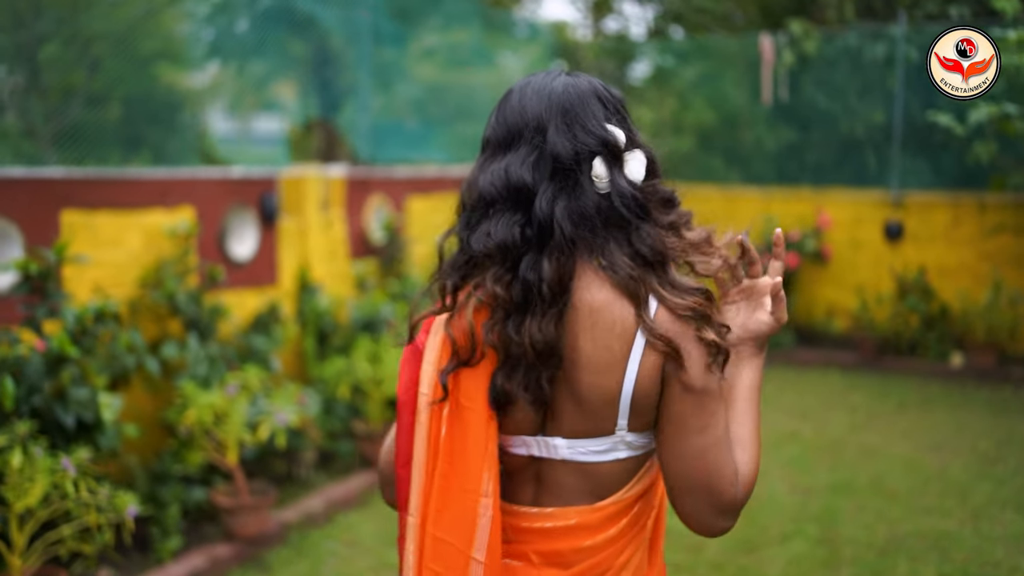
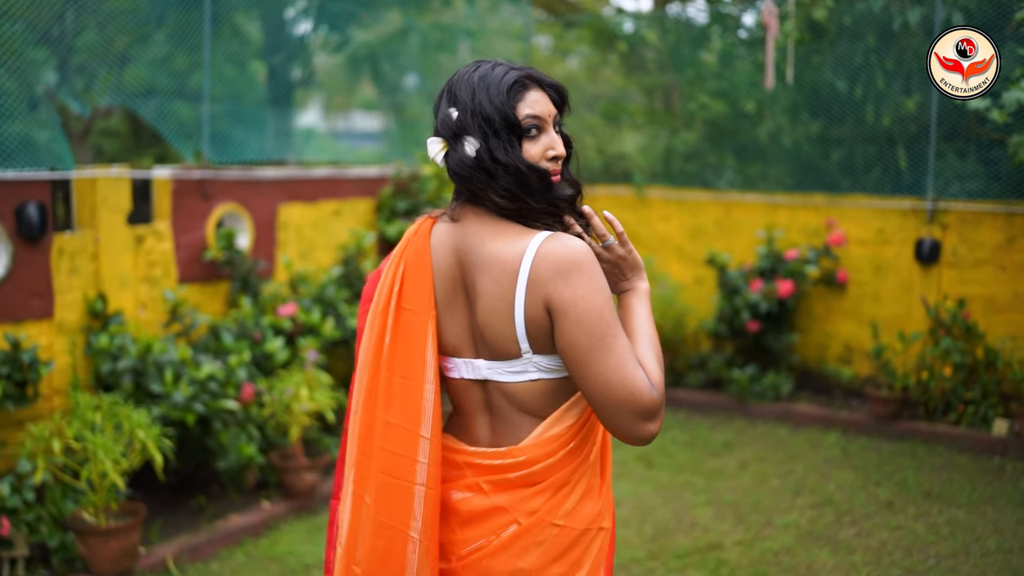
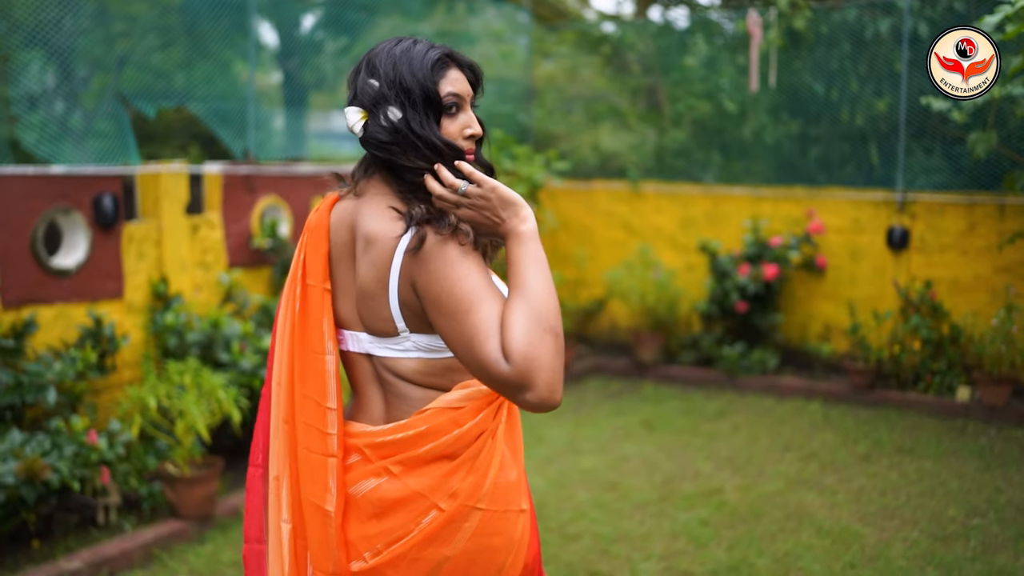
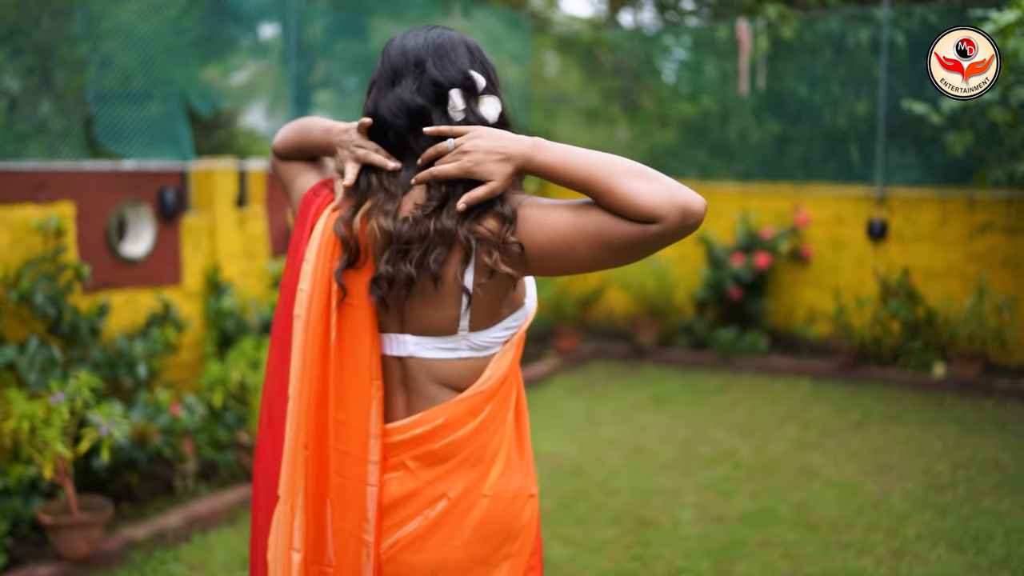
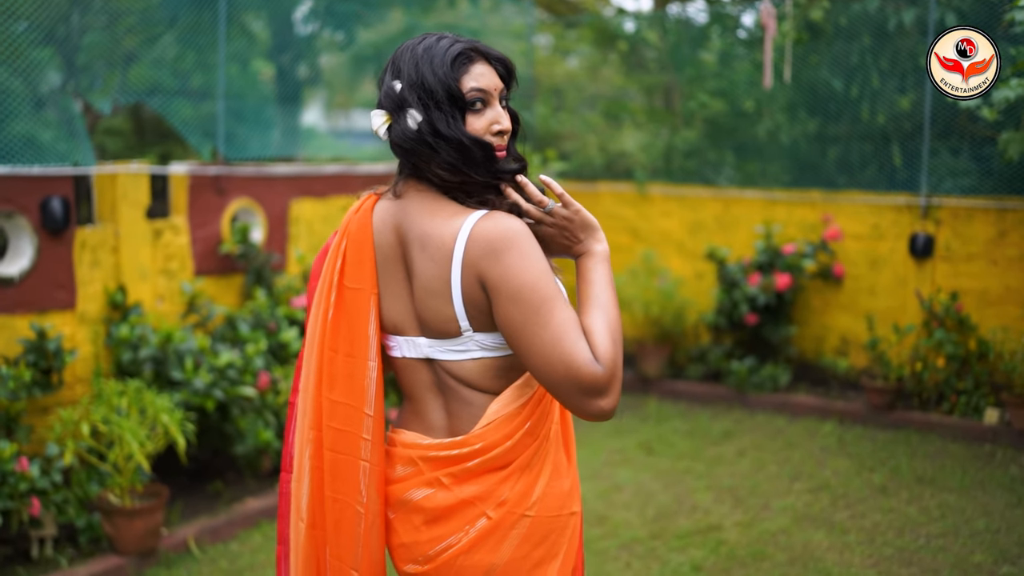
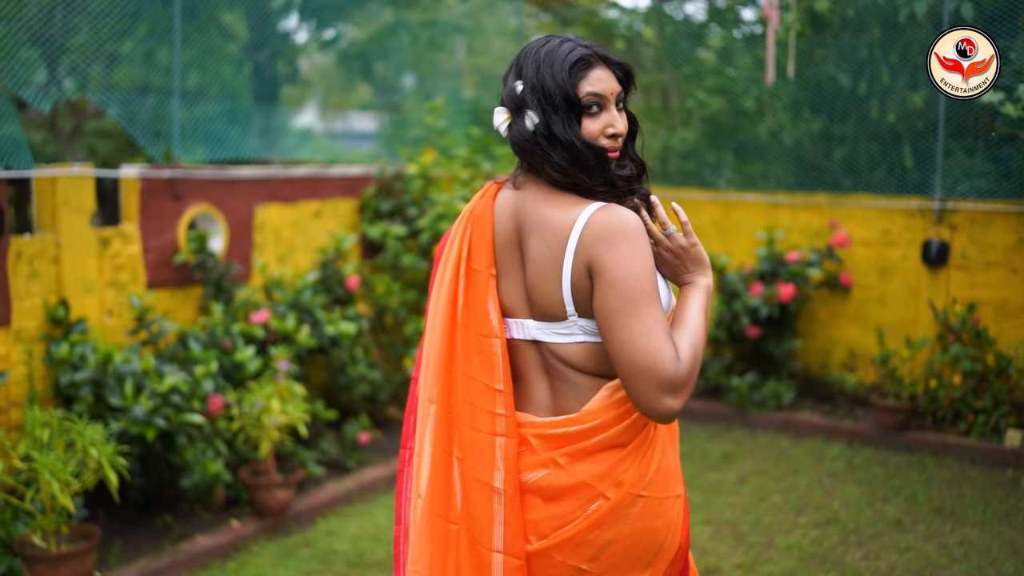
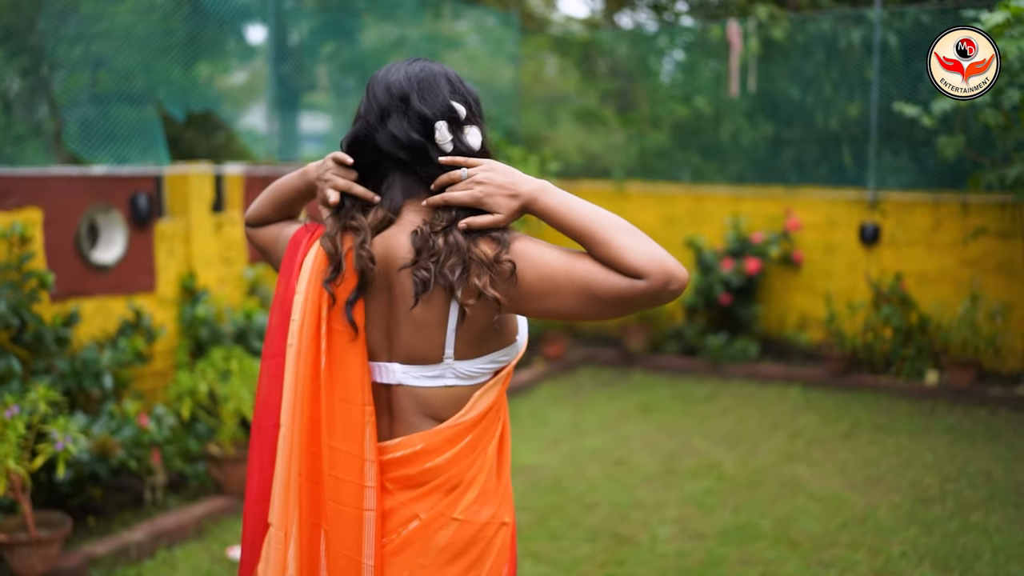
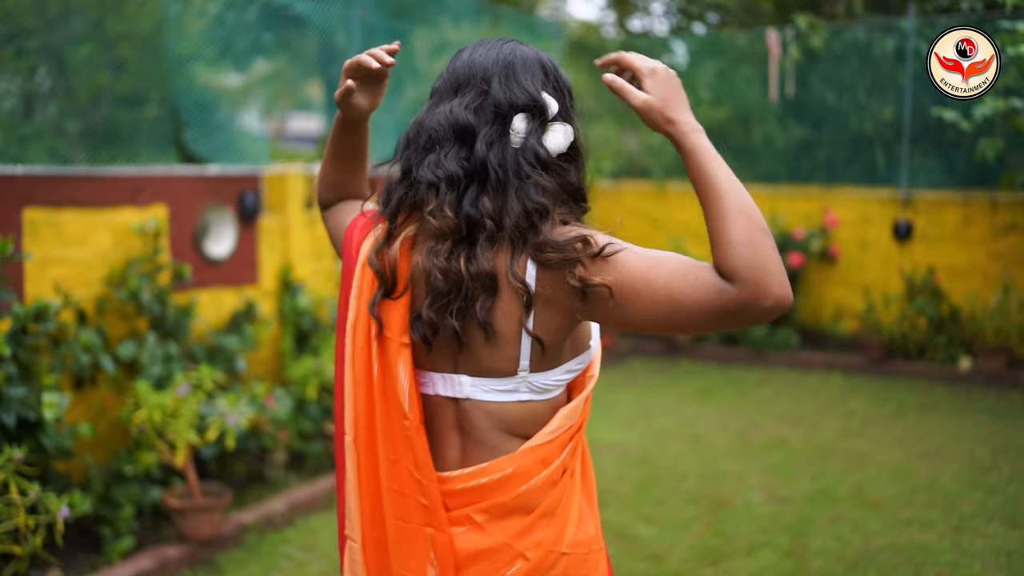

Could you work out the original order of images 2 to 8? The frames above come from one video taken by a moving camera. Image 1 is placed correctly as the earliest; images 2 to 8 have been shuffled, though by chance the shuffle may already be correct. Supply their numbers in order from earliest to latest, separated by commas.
8, 4, 7, 3, 5, 2, 6
